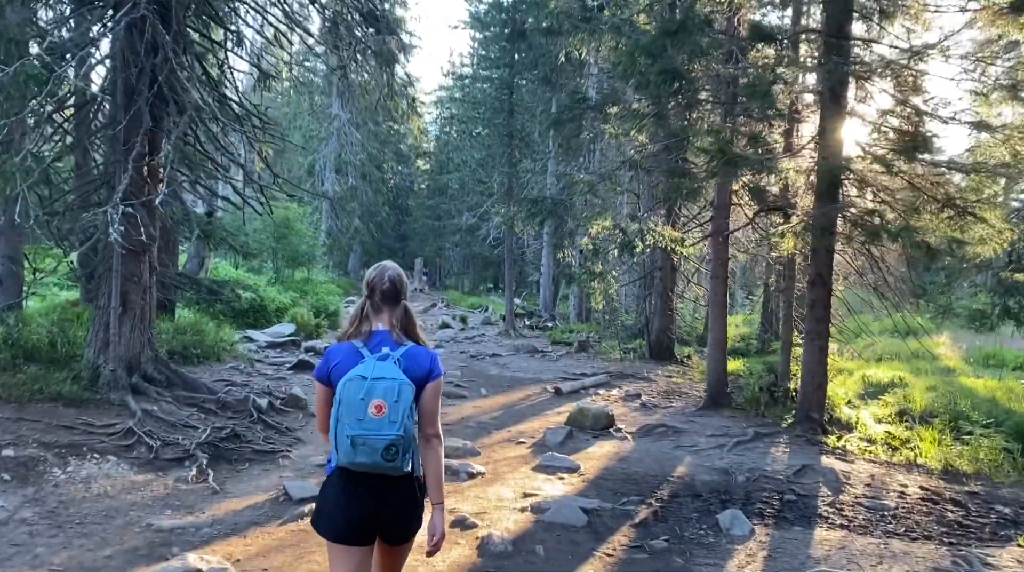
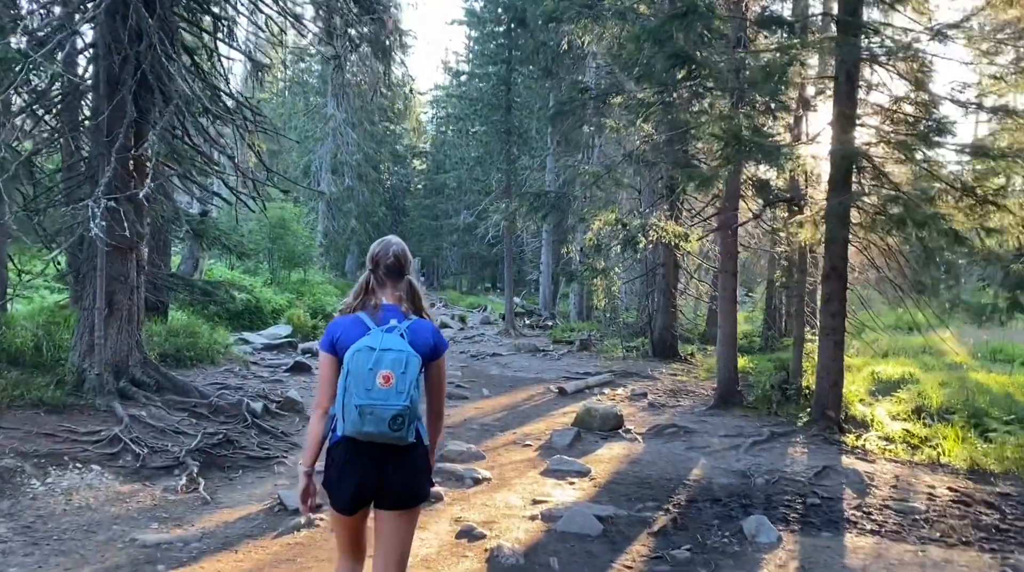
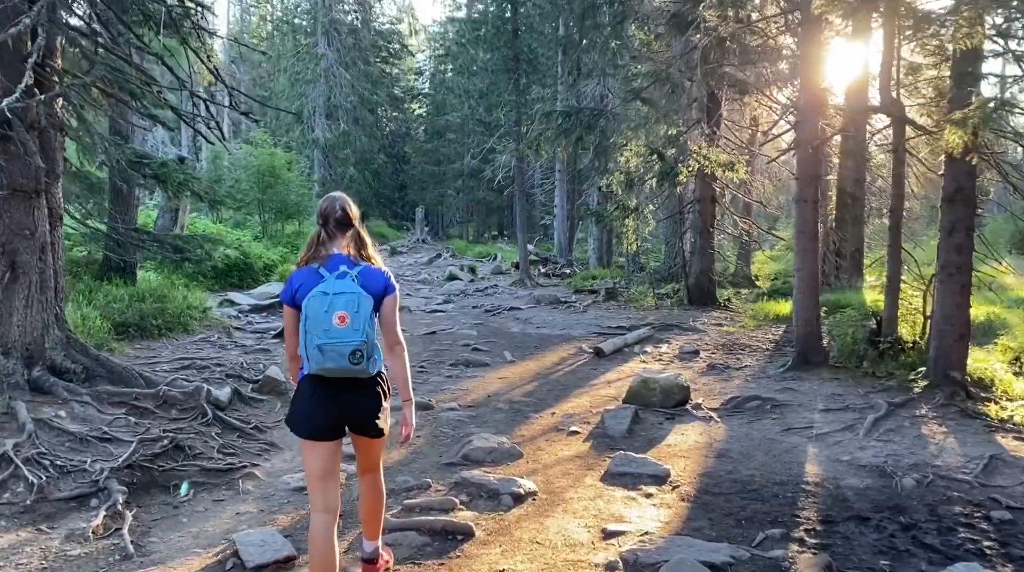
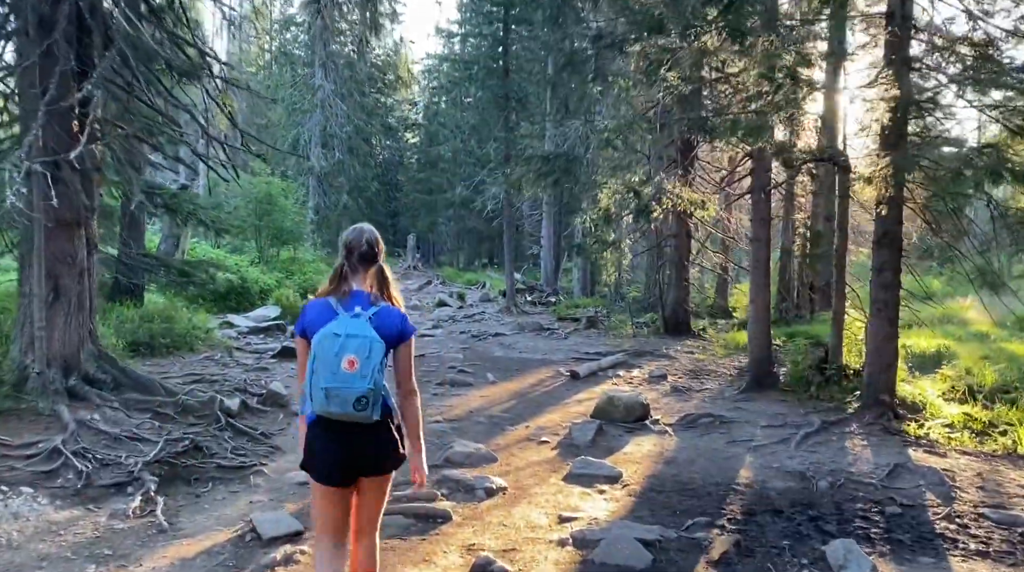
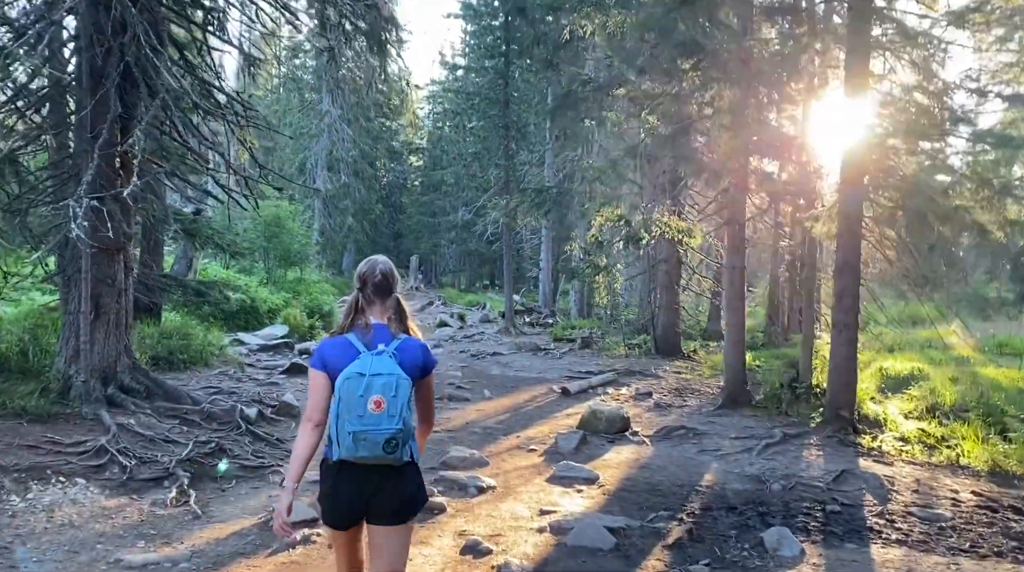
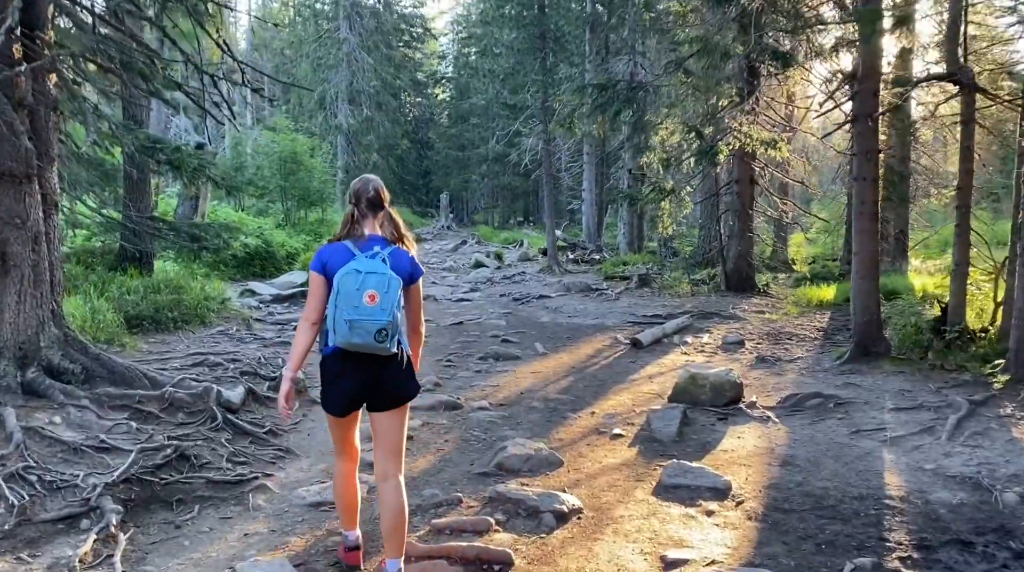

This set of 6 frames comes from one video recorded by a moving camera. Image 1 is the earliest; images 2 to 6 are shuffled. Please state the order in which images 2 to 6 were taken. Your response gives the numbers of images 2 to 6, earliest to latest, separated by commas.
2, 5, 4, 3, 6
